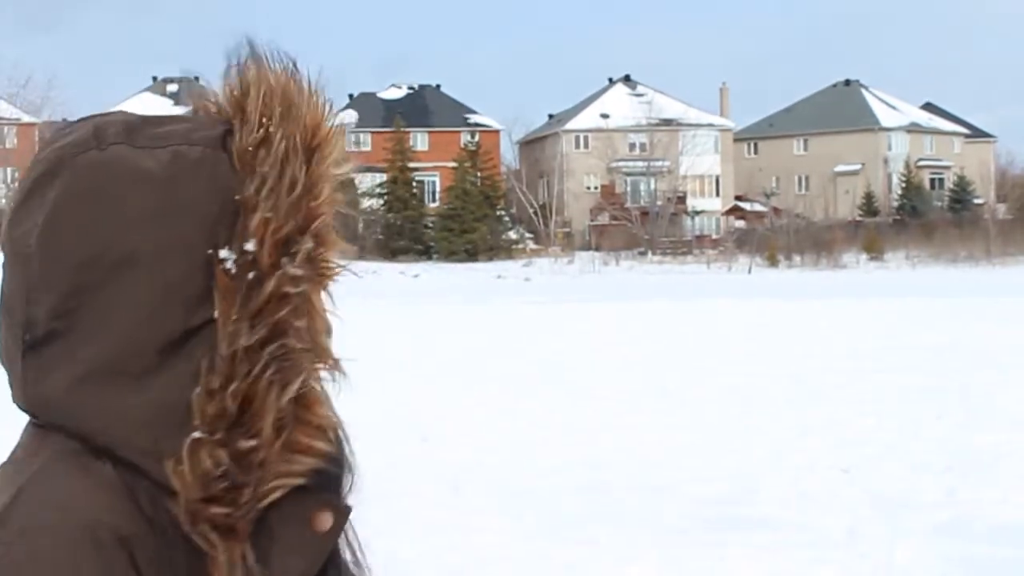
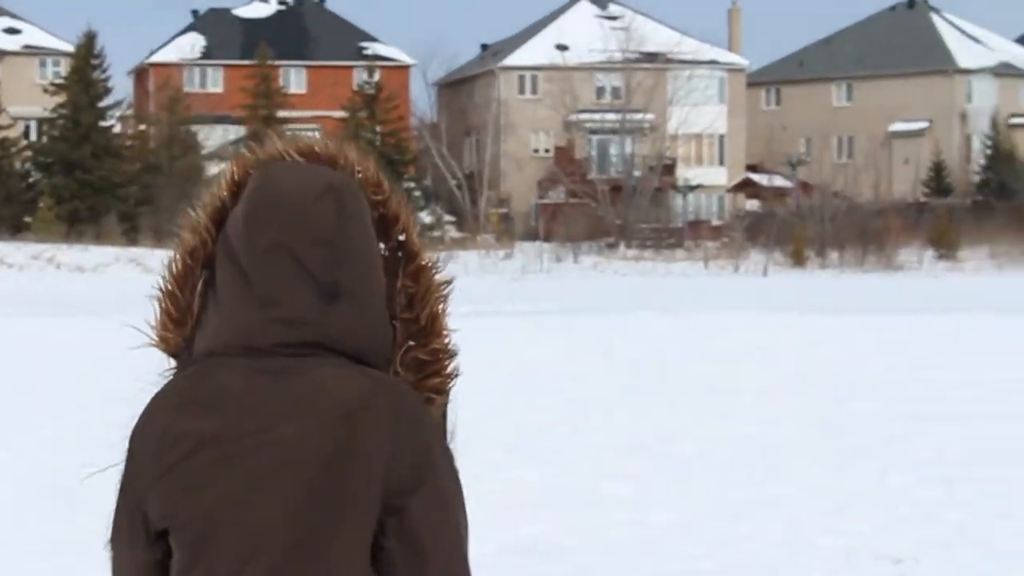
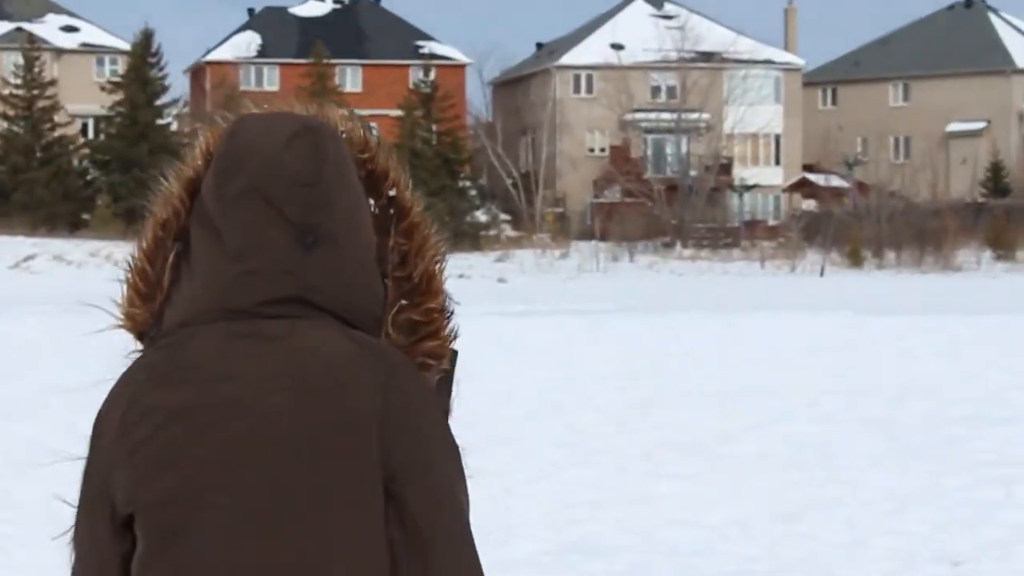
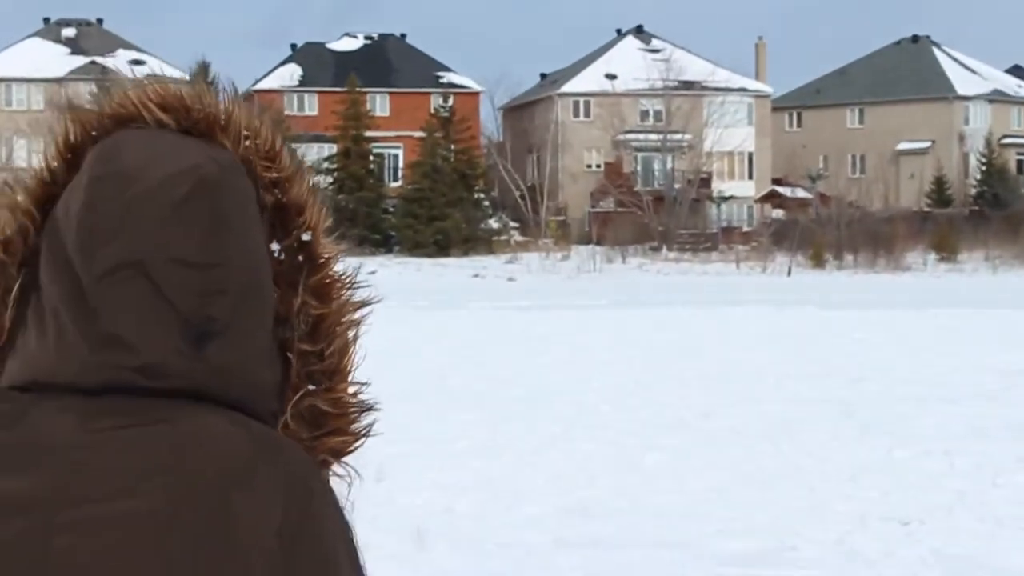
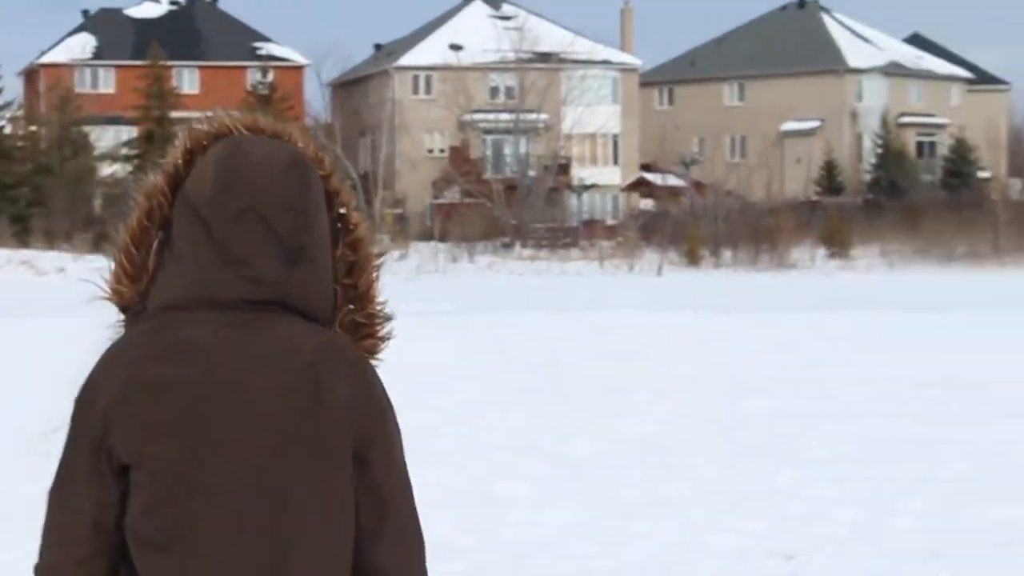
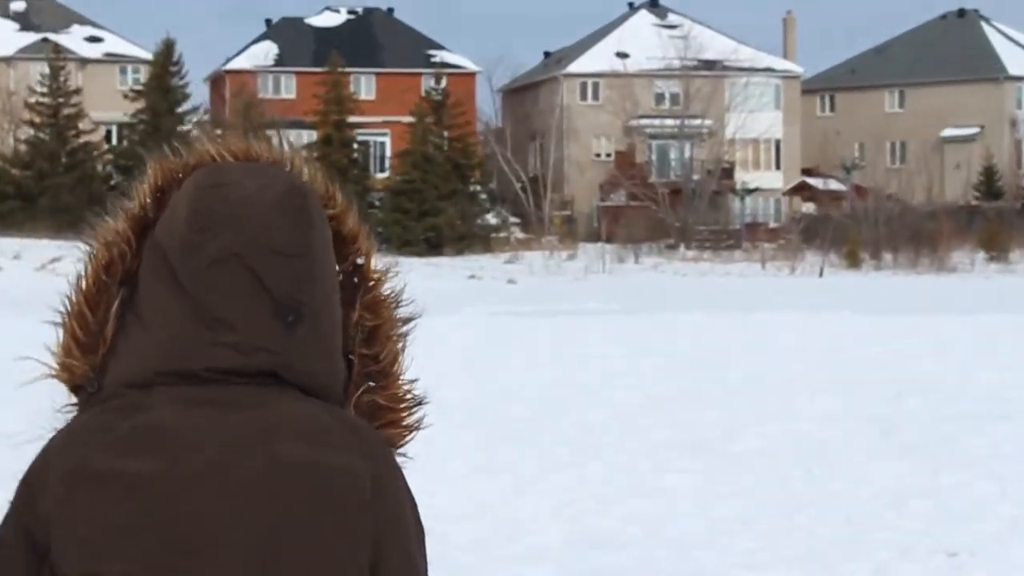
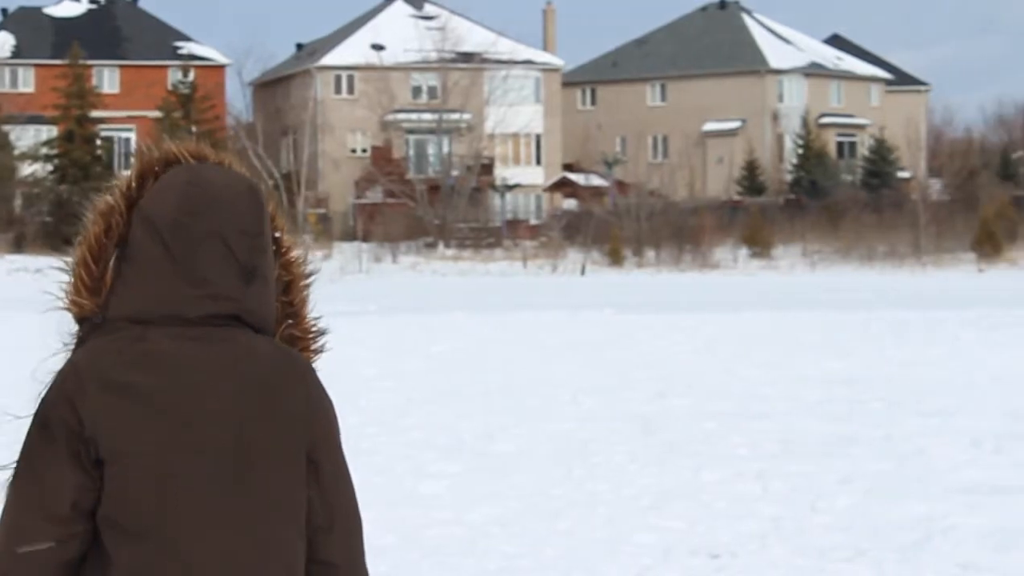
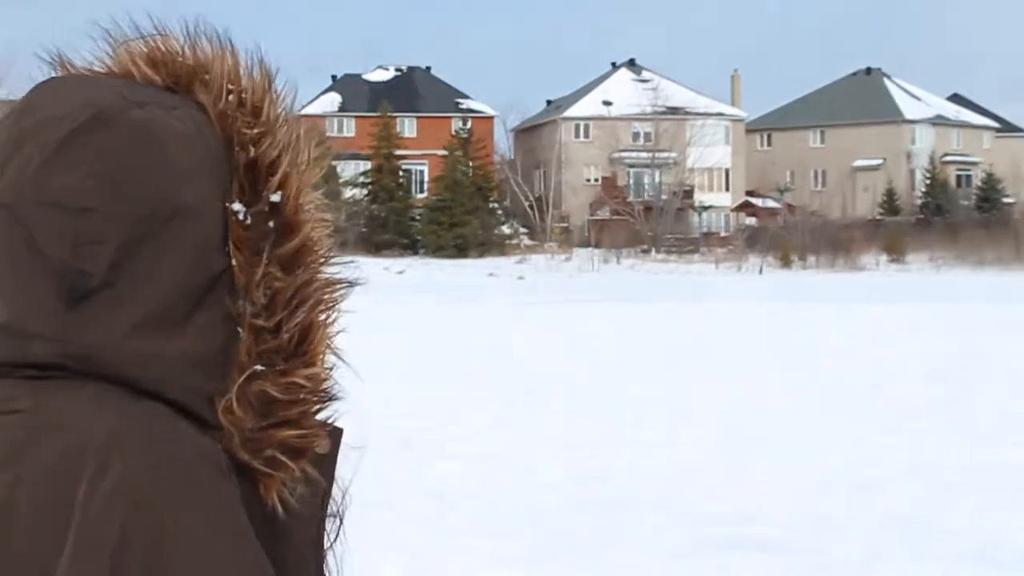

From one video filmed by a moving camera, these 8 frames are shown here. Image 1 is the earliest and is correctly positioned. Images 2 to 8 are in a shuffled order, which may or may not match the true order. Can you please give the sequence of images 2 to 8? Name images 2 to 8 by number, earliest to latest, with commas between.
8, 4, 6, 3, 2, 5, 7
